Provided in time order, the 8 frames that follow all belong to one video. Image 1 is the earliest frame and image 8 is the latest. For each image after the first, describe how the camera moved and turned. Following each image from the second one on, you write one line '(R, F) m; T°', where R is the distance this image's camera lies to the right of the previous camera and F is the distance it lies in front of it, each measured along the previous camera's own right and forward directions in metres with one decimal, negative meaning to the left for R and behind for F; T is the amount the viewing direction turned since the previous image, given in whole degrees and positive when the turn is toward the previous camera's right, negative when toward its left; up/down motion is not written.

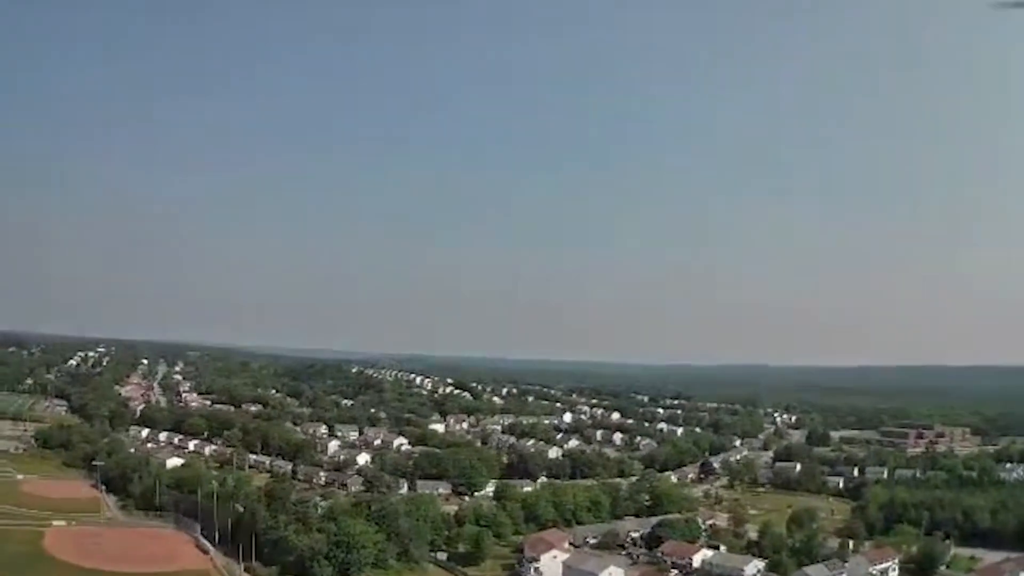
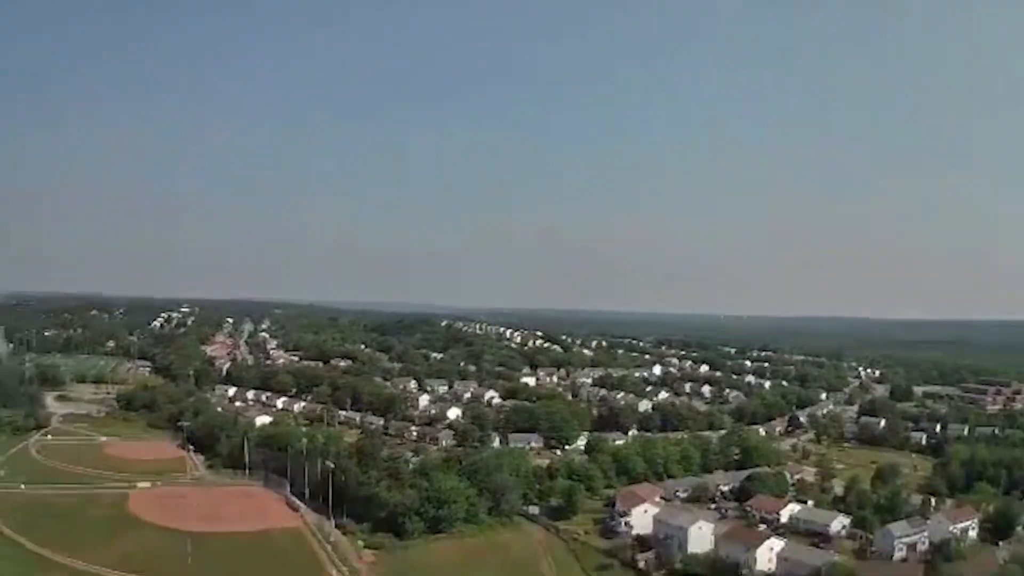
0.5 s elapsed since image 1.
(+0.5, 0.0) m; -6°
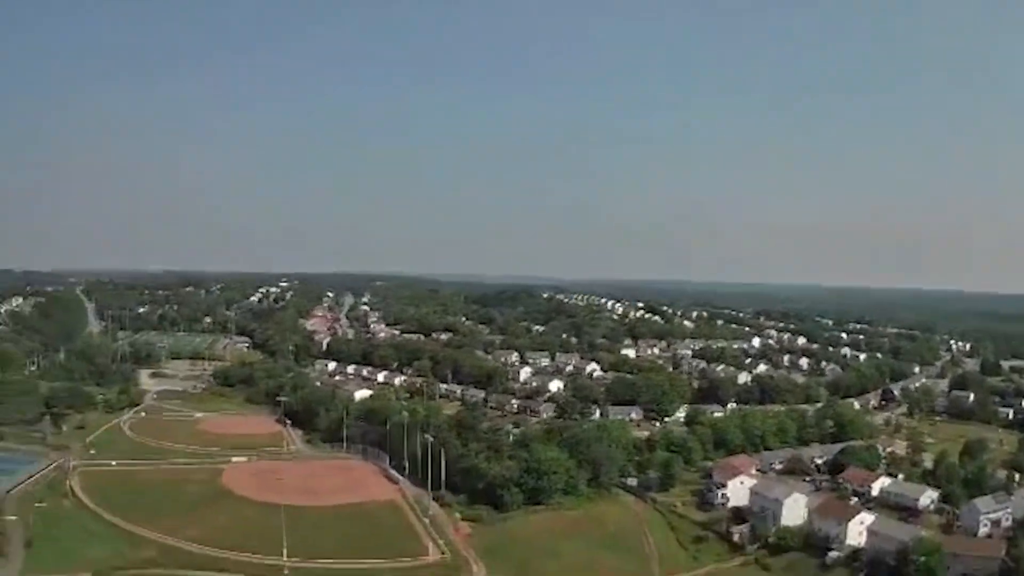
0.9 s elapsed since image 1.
(+0.6, -0.8) m; -7°
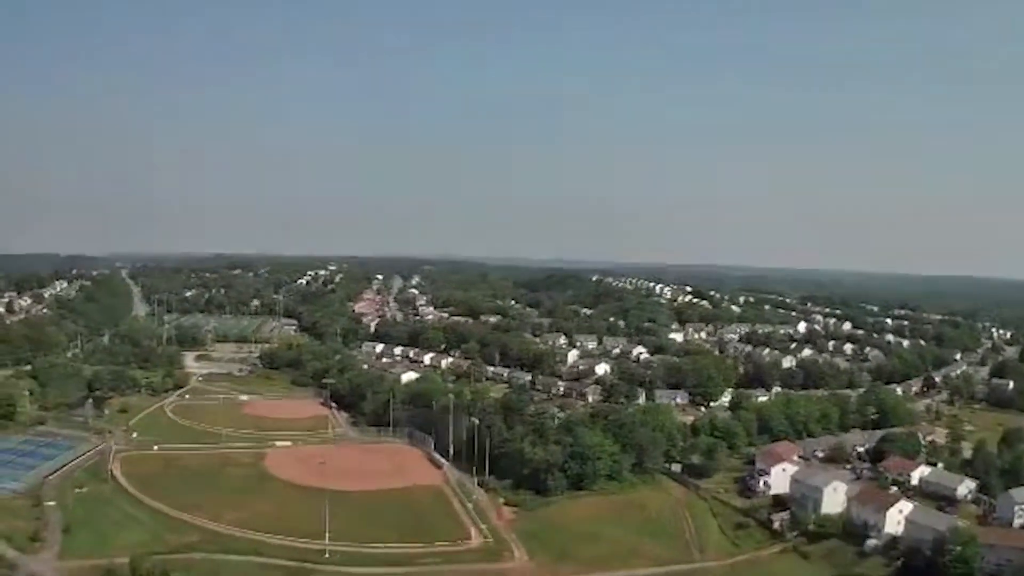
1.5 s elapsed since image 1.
(+0.4, -0.2) m; -3°
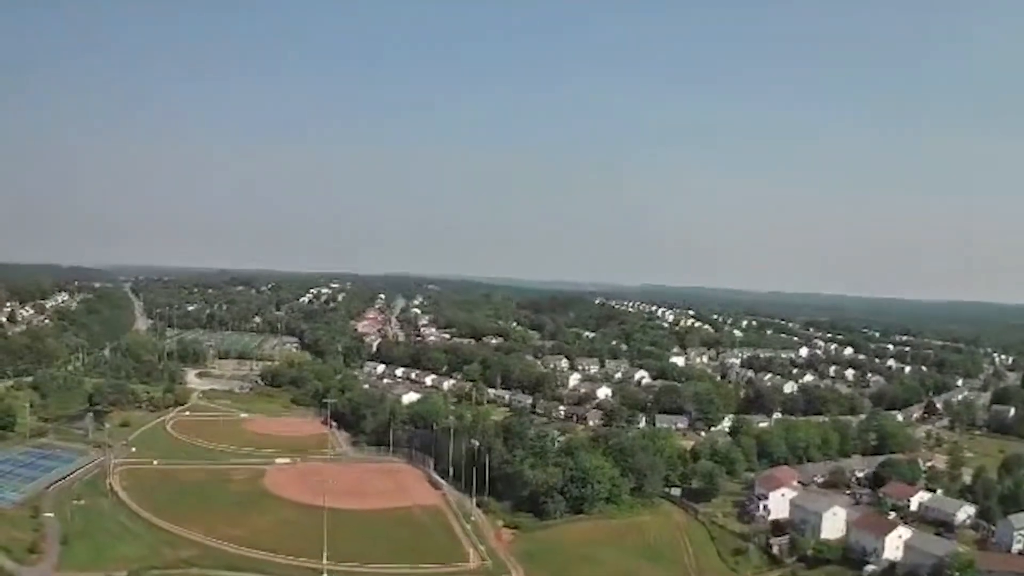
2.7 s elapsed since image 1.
(0.0, -0.1) m; 0°
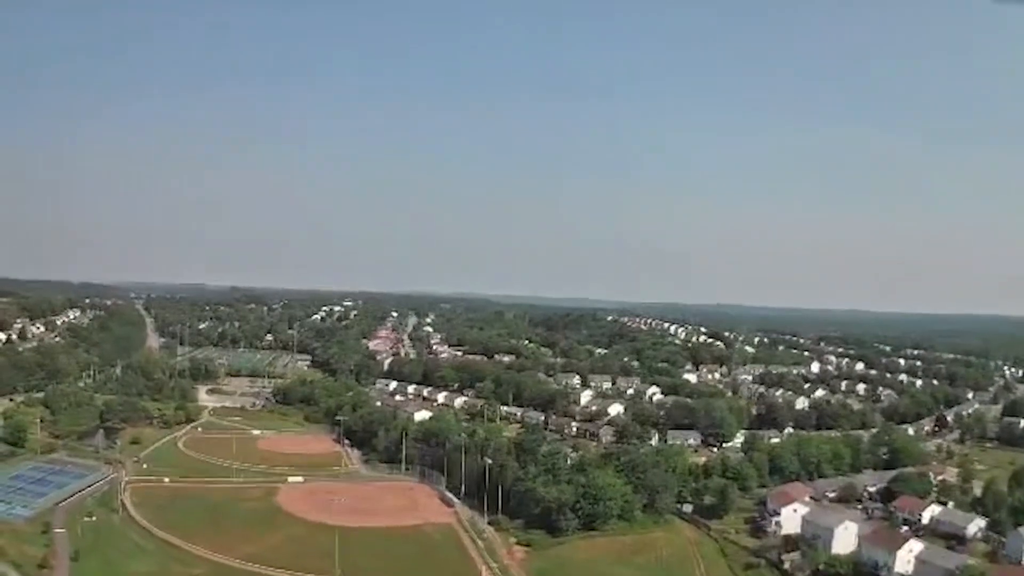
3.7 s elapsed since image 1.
(+0.2, -0.1) m; -1°
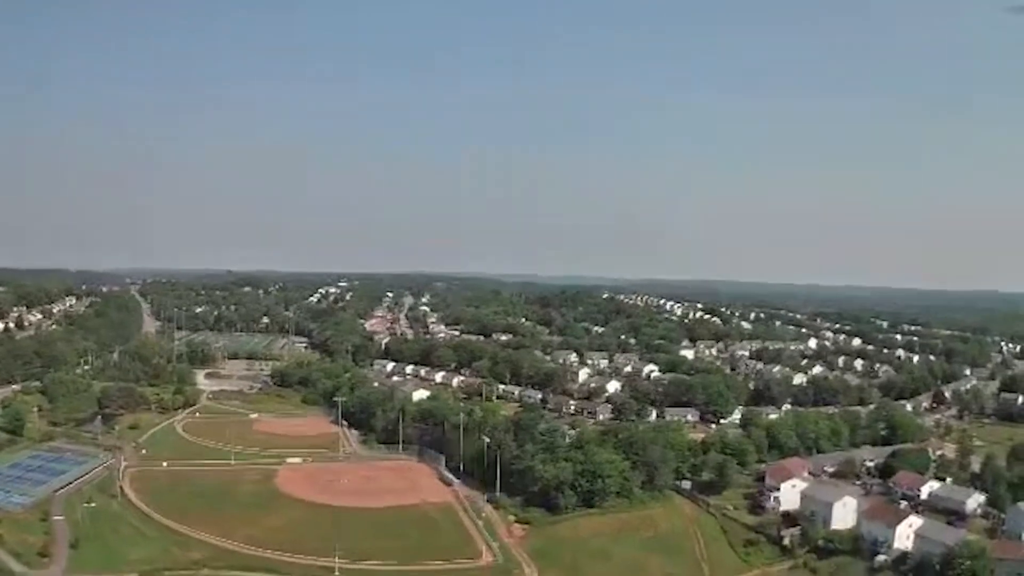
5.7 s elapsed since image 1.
(0.0, +0.2) m; 0°
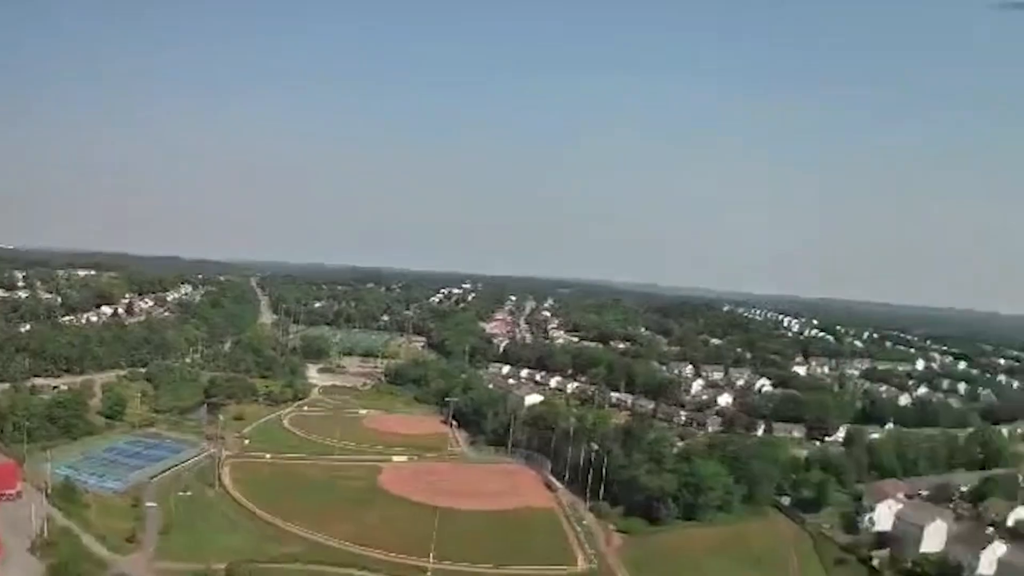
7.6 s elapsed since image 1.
(+1.6, -0.5) m; -7°
